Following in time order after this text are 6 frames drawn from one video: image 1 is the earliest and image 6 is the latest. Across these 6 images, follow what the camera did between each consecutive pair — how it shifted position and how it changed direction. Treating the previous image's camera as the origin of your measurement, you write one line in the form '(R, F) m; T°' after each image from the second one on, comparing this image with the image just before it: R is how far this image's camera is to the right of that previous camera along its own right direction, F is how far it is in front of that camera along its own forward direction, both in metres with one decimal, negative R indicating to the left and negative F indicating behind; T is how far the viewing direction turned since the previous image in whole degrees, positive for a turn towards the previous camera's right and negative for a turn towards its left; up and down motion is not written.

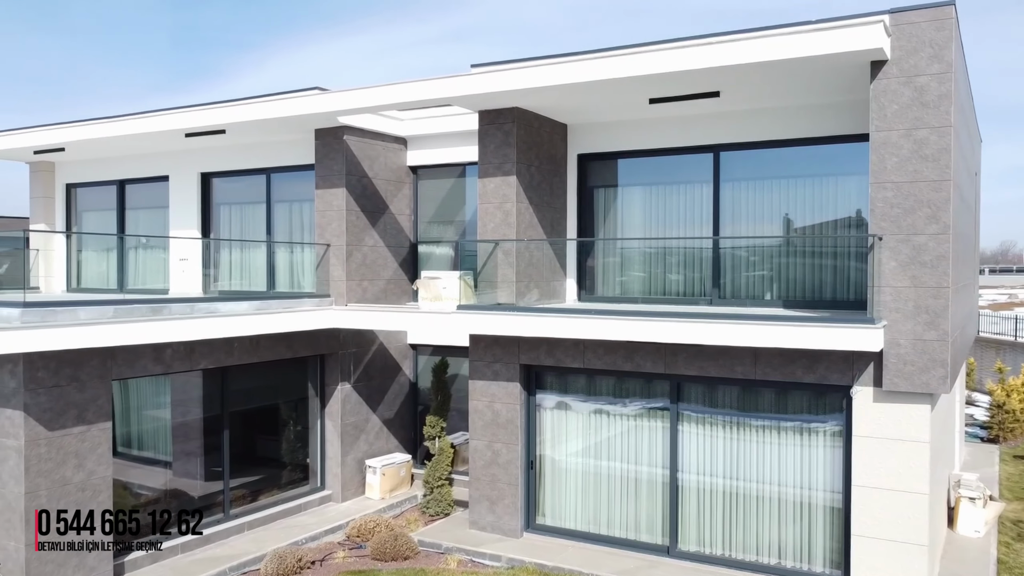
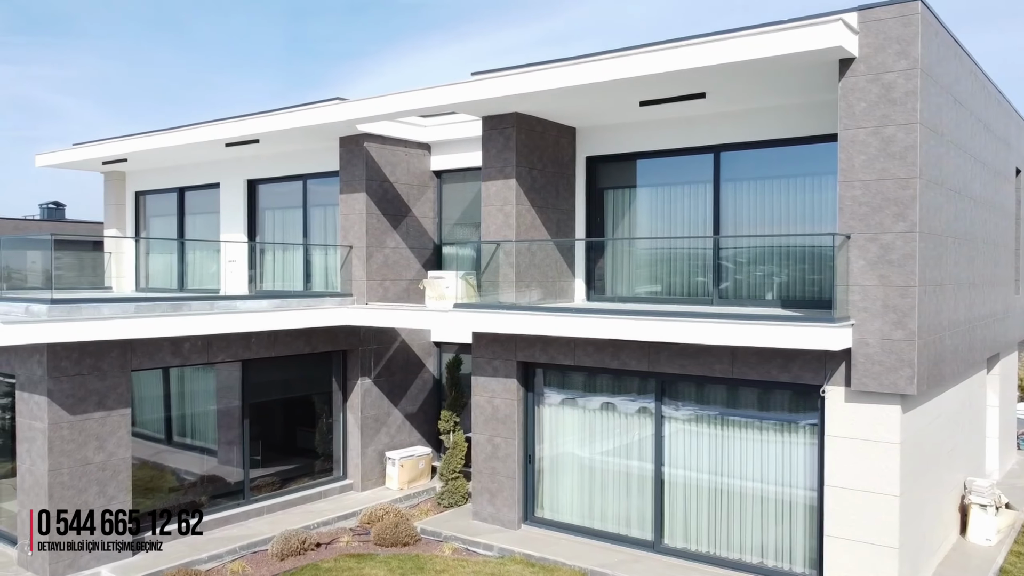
(+1.3, -0.3) m; -6°
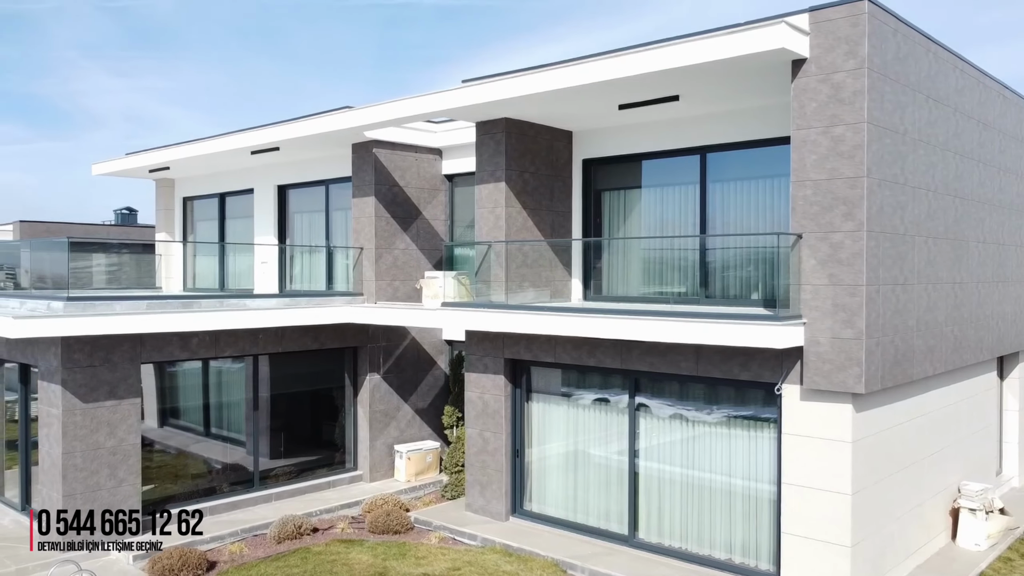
(+1.3, -0.3) m; -5°
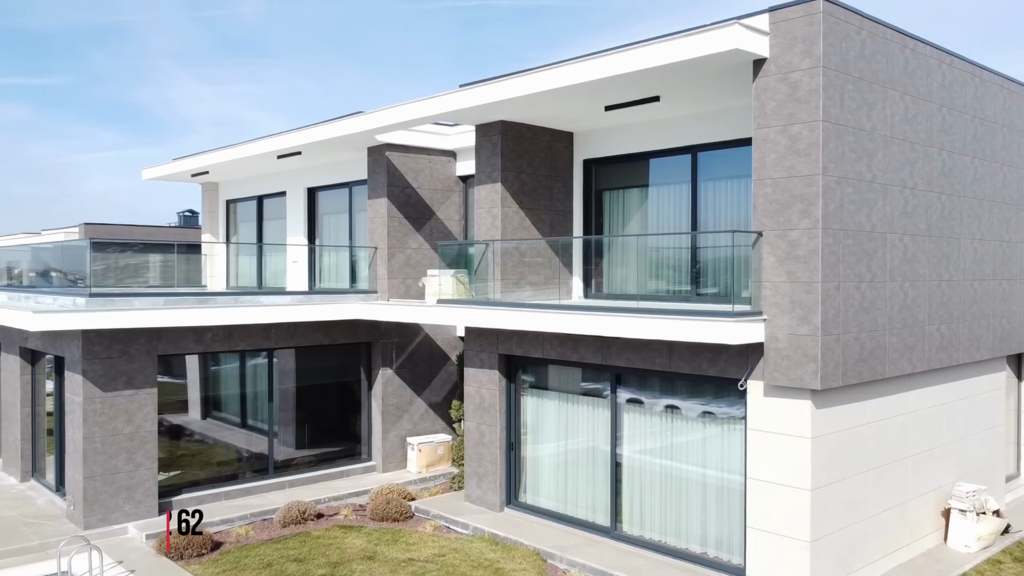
(+1.1, -0.3) m; -5°
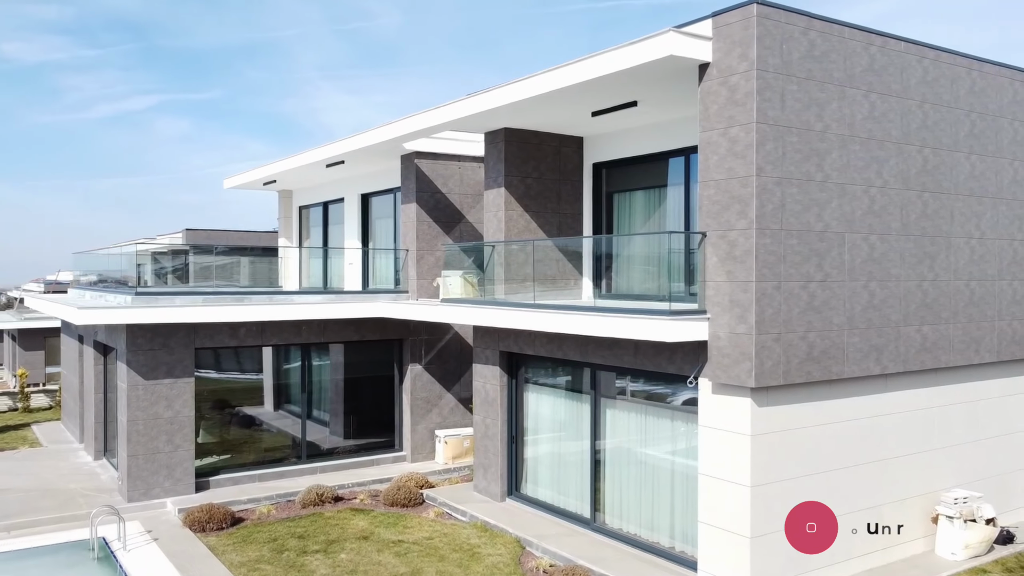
(+1.8, -0.4) m; -8°
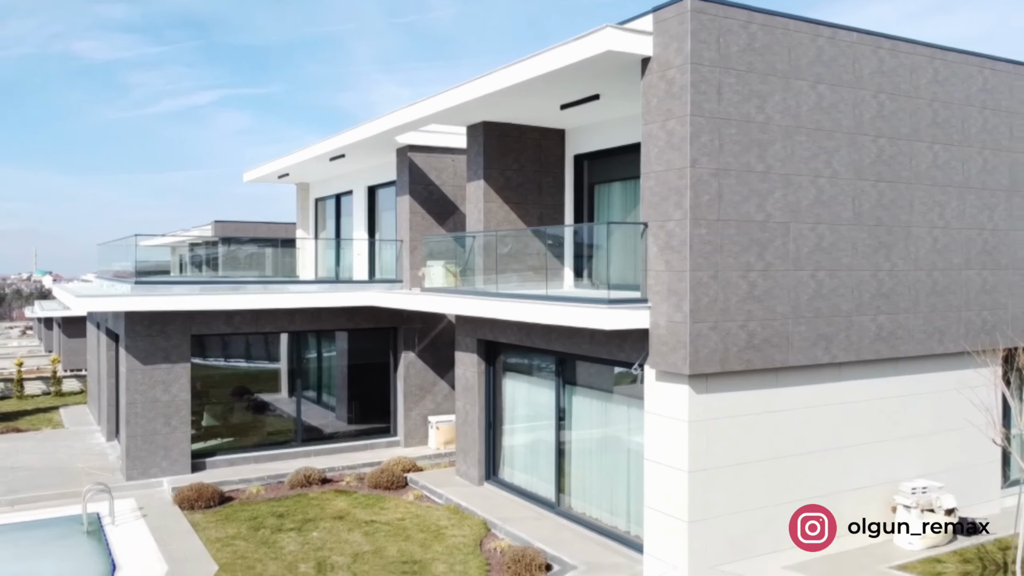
(+1.1, -0.3) m; -3°
